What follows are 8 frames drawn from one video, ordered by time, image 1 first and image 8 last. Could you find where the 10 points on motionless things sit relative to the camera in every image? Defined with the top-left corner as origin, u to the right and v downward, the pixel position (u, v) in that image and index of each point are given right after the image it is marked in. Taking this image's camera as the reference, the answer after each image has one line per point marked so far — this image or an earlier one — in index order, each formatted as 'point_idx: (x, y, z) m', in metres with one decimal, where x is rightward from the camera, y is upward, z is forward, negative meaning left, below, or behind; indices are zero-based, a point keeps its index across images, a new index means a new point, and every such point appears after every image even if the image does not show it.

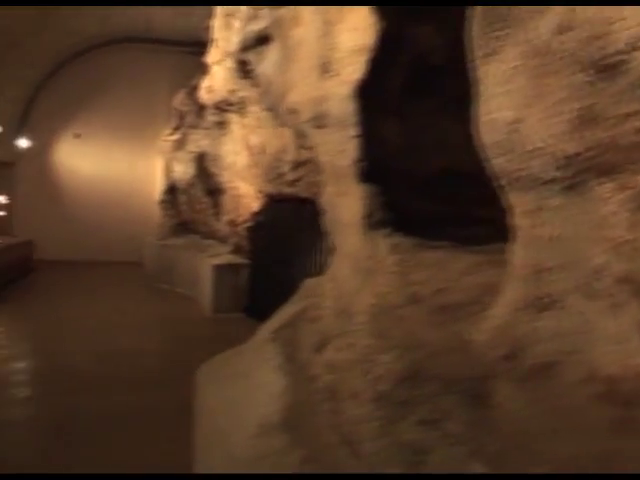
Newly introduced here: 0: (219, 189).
0: (-1.6, +0.8, +17.9) m
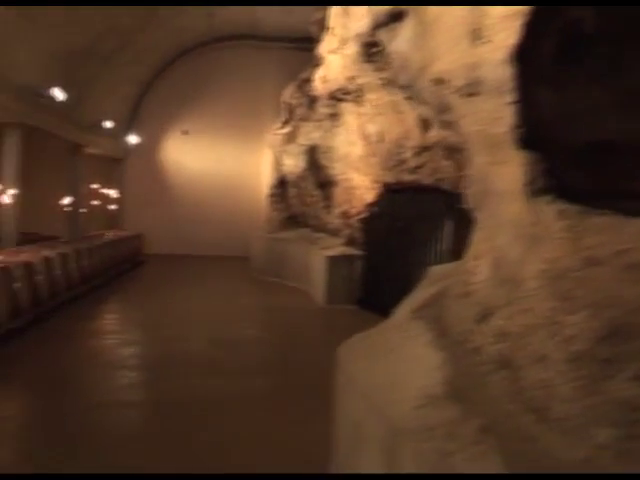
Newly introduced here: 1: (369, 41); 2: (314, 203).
0: (+0.2, +0.9, +17.8) m
1: (+0.5, +1.8, +10.3) m
2: (-0.1, +0.6, +19.3) m
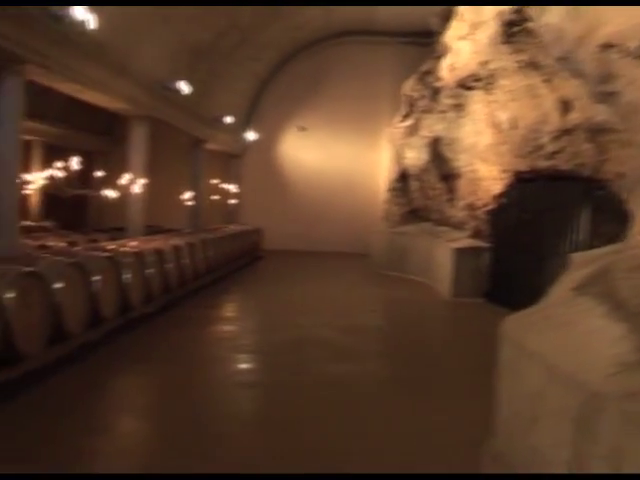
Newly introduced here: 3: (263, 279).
0: (+2.1, +1.0, +17.5) m
1: (+1.7, +2.0, +10.0) m
2: (+2.0, +0.7, +19.0) m
3: (-1.0, -0.6, +18.5) m
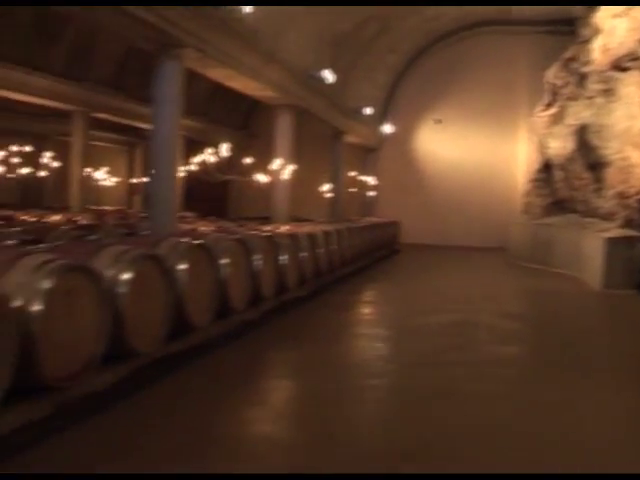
0: (+4.4, +1.2, +16.9) m
1: (+3.1, +2.2, +9.5) m
2: (+4.4, +0.9, +18.5) m
3: (+1.4, -0.5, +18.3) m
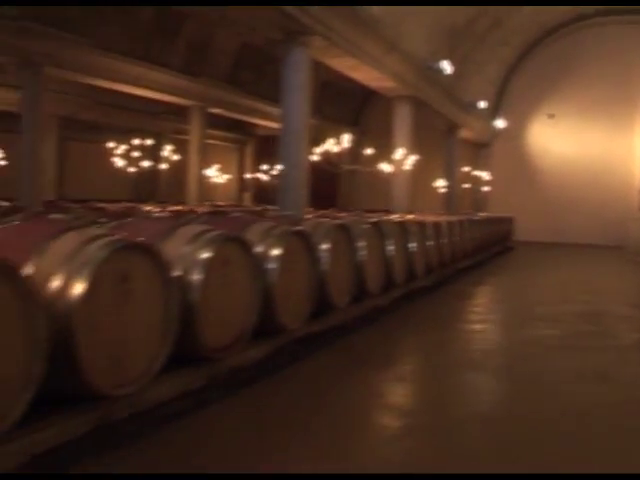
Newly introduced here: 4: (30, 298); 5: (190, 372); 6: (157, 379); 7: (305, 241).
0: (+6.1, +1.3, +16.3) m
1: (+4.2, +2.3, +9.1) m
2: (+6.3, +1.0, +17.9) m
3: (+3.2, -0.4, +17.9) m
4: (-0.9, -0.2, +3.6) m
5: (-0.6, -0.6, +5.2) m
6: (-0.7, -0.6, +4.9) m
7: (-0.1, 0.0, +6.9) m
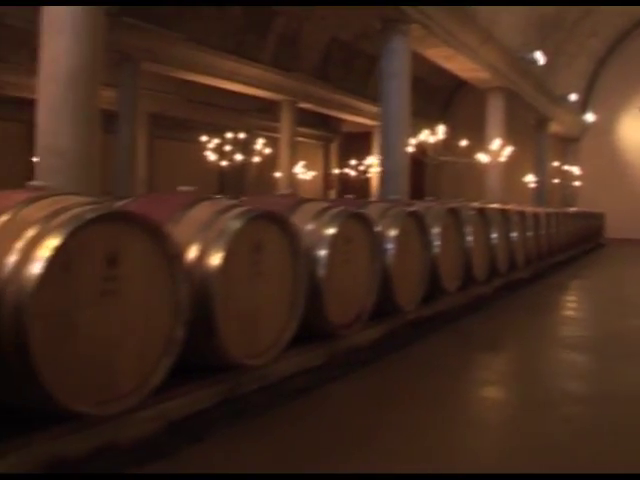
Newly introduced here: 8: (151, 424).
0: (+7.4, +1.4, +15.8) m
1: (+5.1, +2.4, +8.7) m
2: (+7.7, +1.1, +17.3) m
3: (+4.7, -0.3, +17.6) m
4: (-0.5, -0.1, +3.6) m
5: (0.0, -0.5, +5.2) m
6: (-0.2, -0.5, +4.9) m
7: (+0.6, +0.1, +6.9) m
8: (-0.6, -0.6, +3.7) m
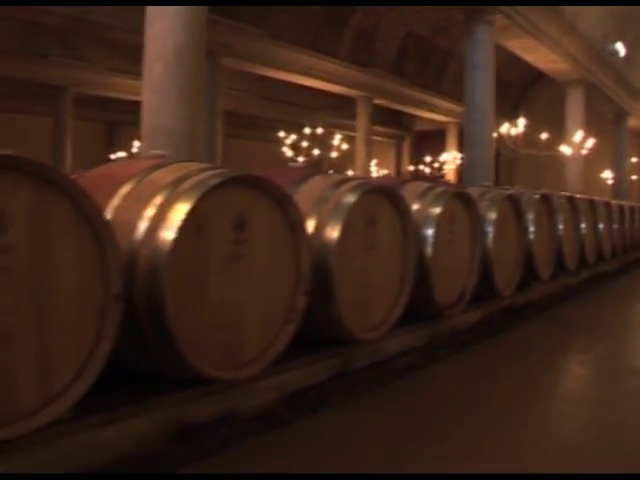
0: (+8.5, +1.5, +15.4) m
1: (+5.8, +2.5, +8.4) m
2: (+8.8, +1.1, +16.9) m
3: (+5.8, -0.2, +17.3) m
4: (-0.1, 0.0, +3.6) m
5: (+0.5, -0.4, +5.1) m
6: (+0.3, -0.4, +4.9) m
7: (+1.2, +0.2, +6.8) m
8: (-0.2, -0.5, +3.7) m
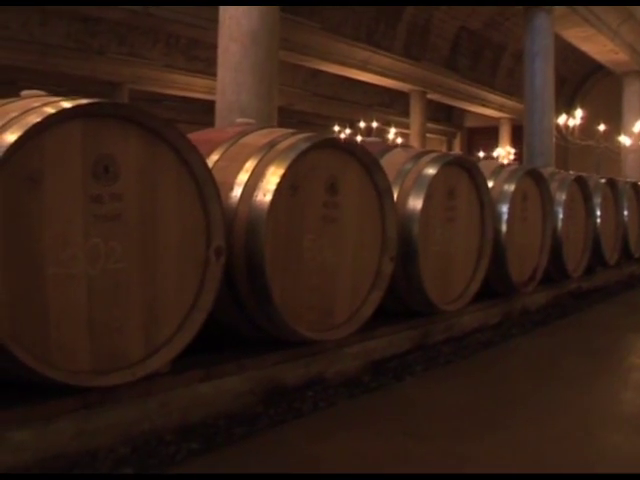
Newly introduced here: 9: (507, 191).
0: (+9.2, +1.6, +15.0) m
1: (+6.2, +2.6, +8.2) m
2: (+9.6, +1.2, +16.5) m
3: (+6.7, -0.2, +17.0) m
4: (+0.2, +0.1, +3.6) m
5: (+0.8, -0.3, +5.1) m
6: (+0.6, -0.3, +4.9) m
7: (+1.6, +0.3, +6.7) m
8: (+0.1, -0.4, +3.8) m
9: (+0.9, +0.2, +5.1) m
